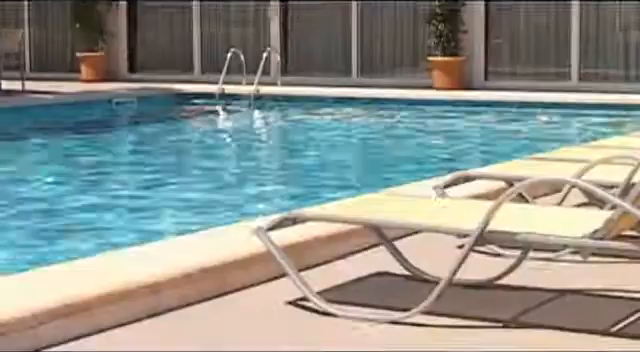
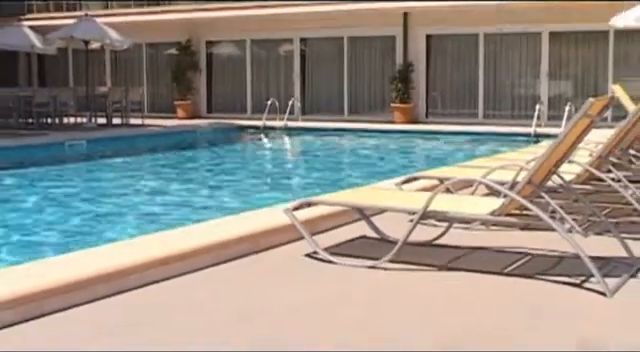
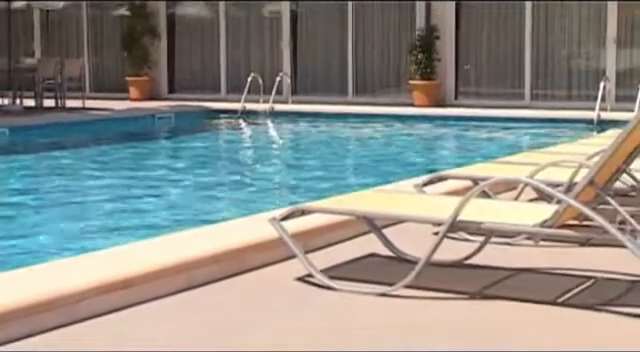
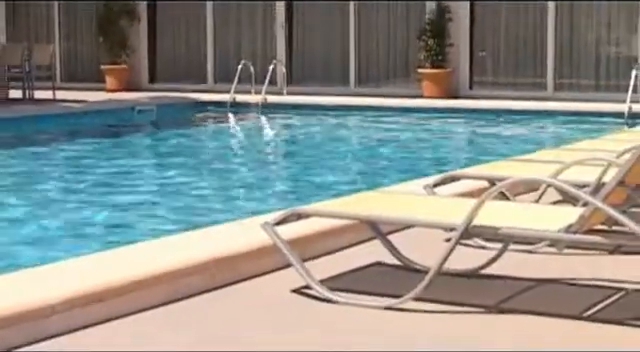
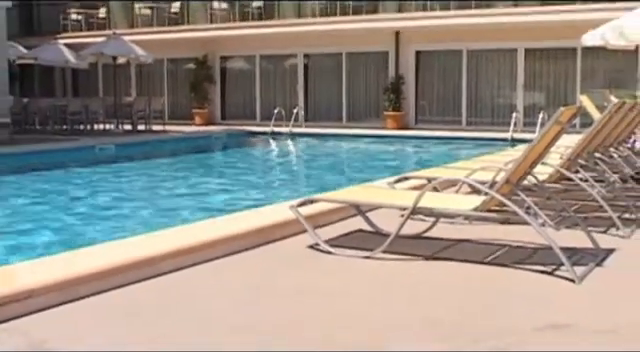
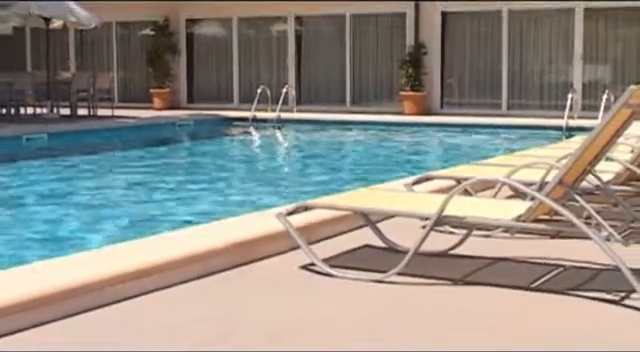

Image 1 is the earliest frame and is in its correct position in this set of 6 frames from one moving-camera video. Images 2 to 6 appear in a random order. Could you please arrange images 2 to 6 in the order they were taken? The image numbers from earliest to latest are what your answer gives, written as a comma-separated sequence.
4, 3, 6, 2, 5
